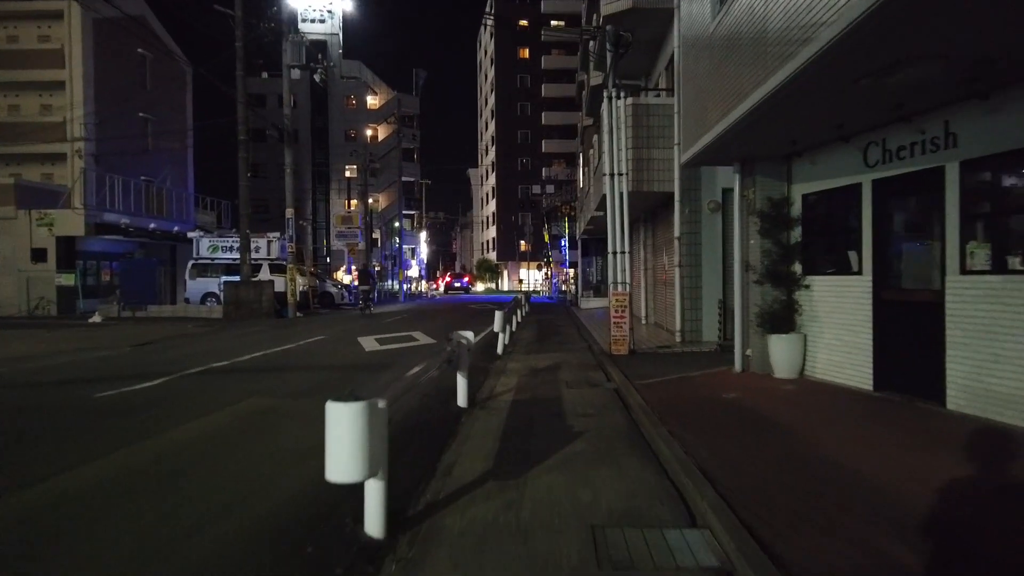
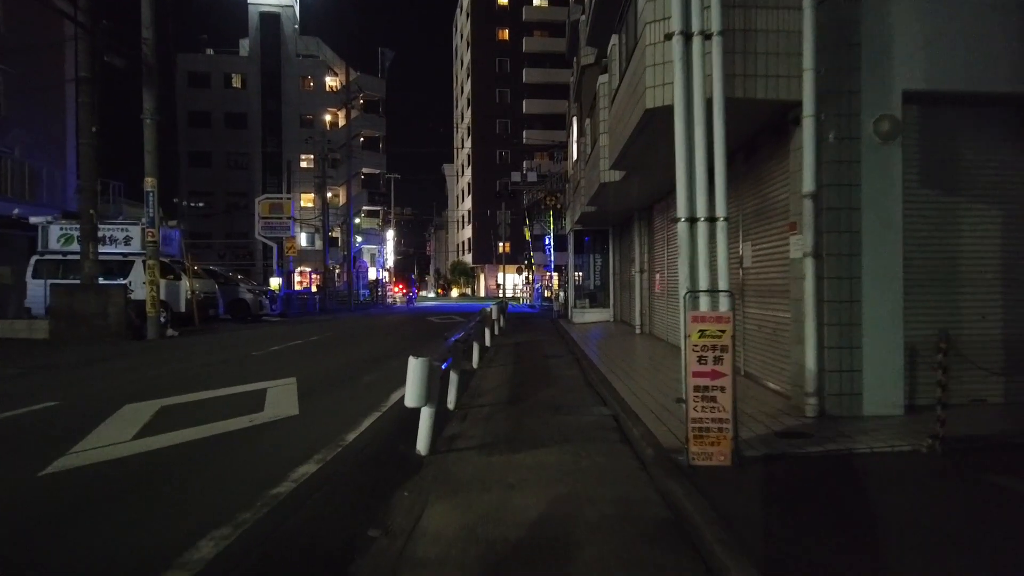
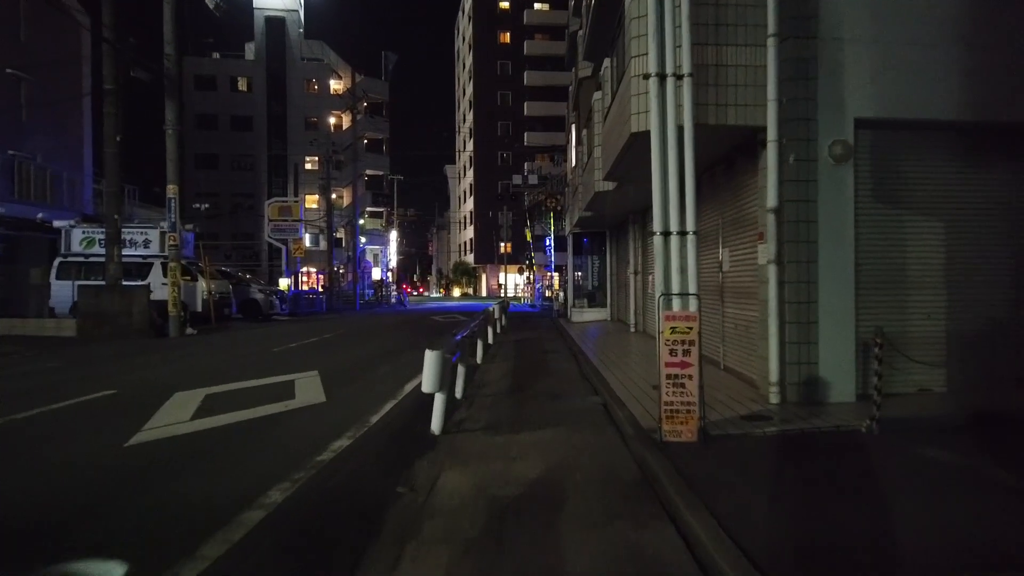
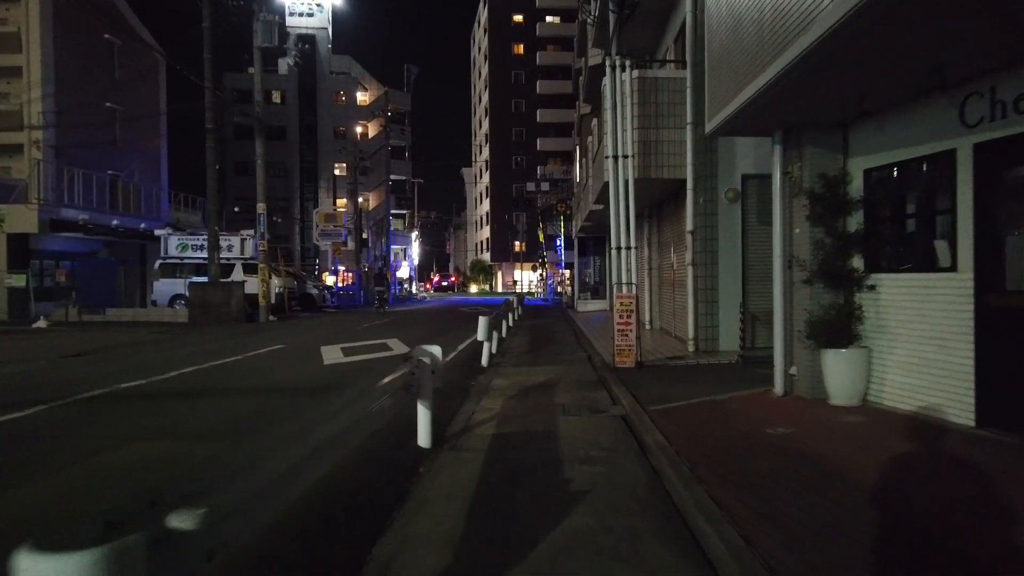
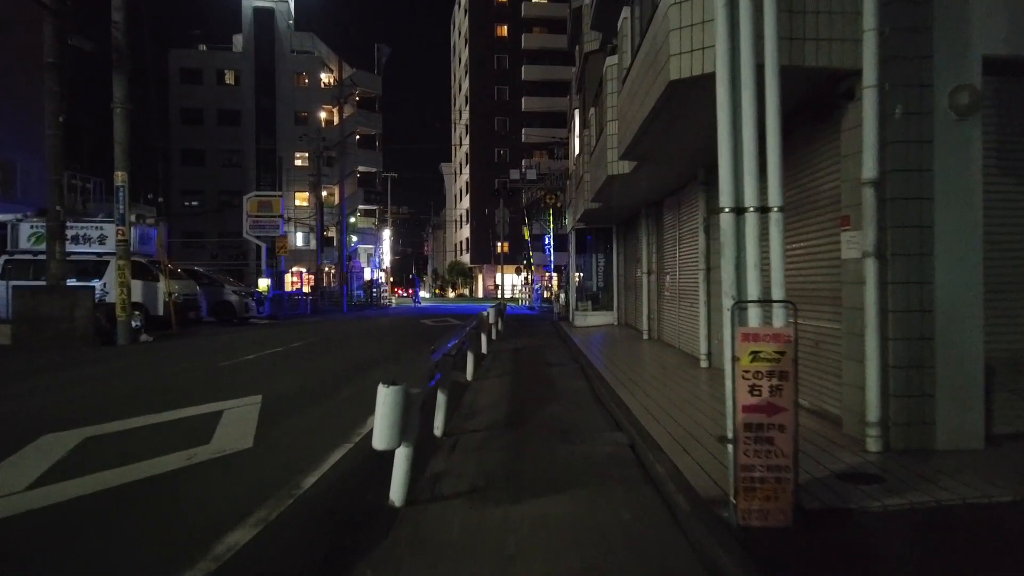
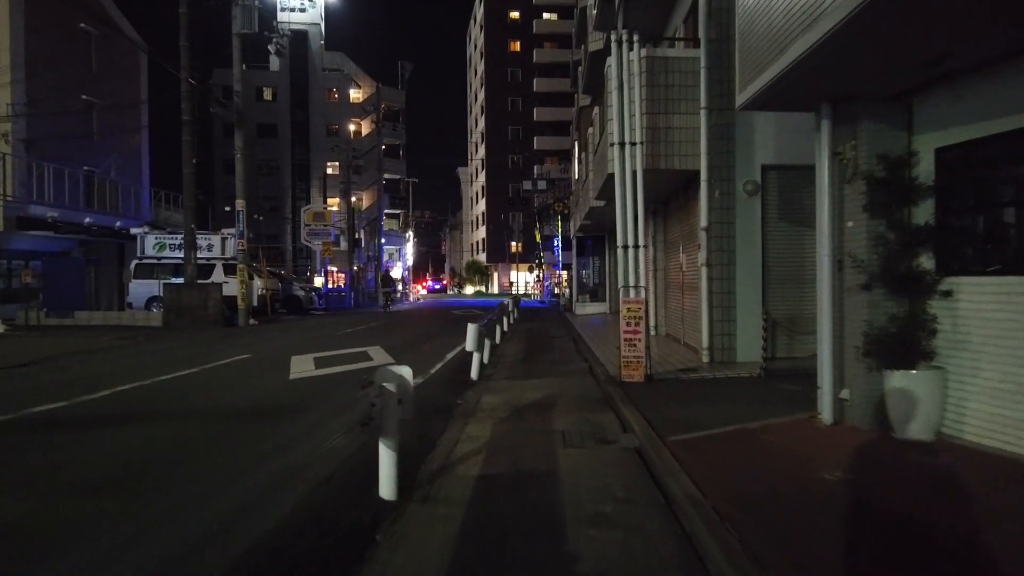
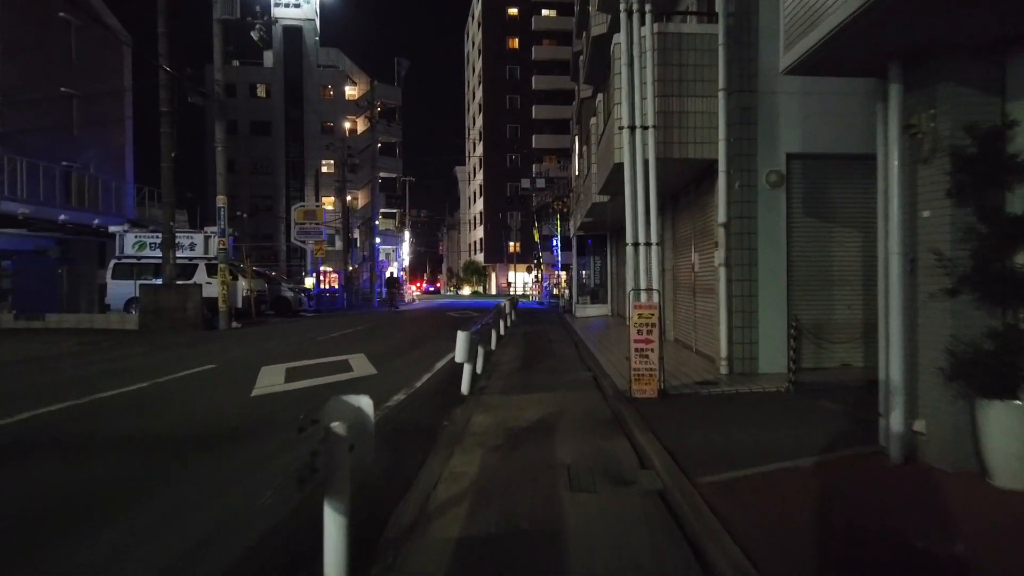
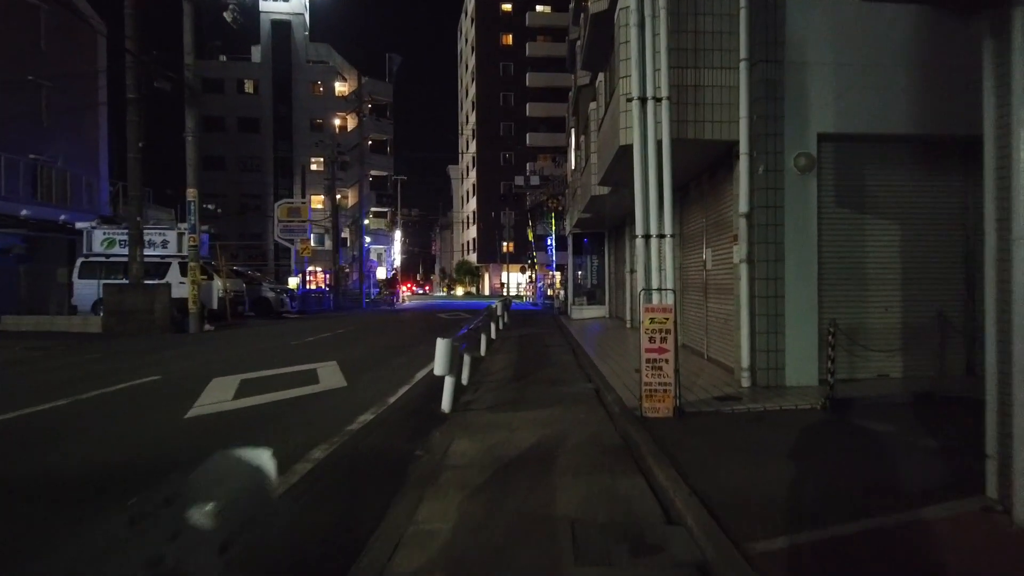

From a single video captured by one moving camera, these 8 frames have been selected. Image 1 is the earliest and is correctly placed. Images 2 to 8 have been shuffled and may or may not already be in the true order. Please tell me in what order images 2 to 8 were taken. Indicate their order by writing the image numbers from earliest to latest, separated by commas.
4, 6, 7, 8, 3, 2, 5
